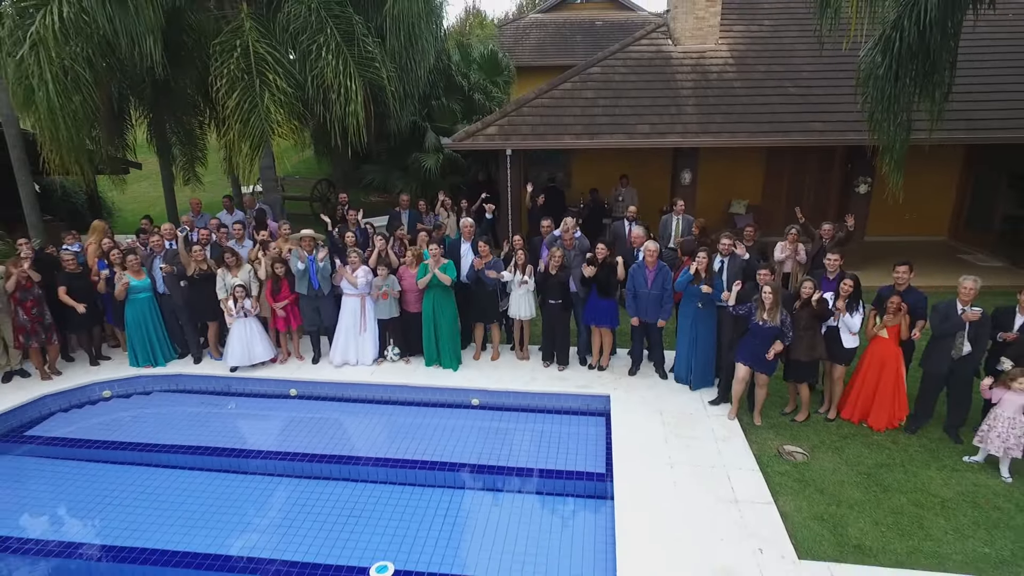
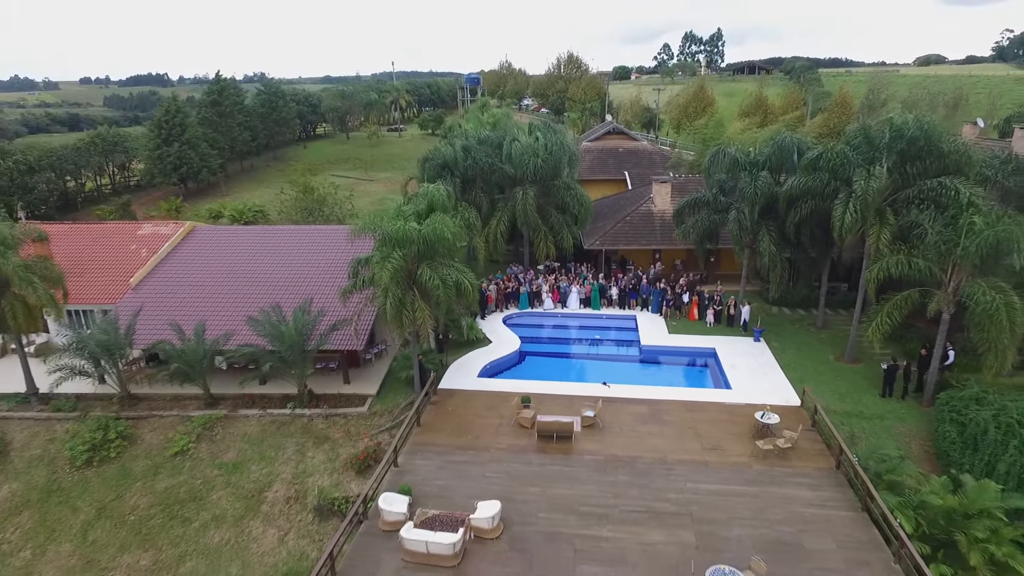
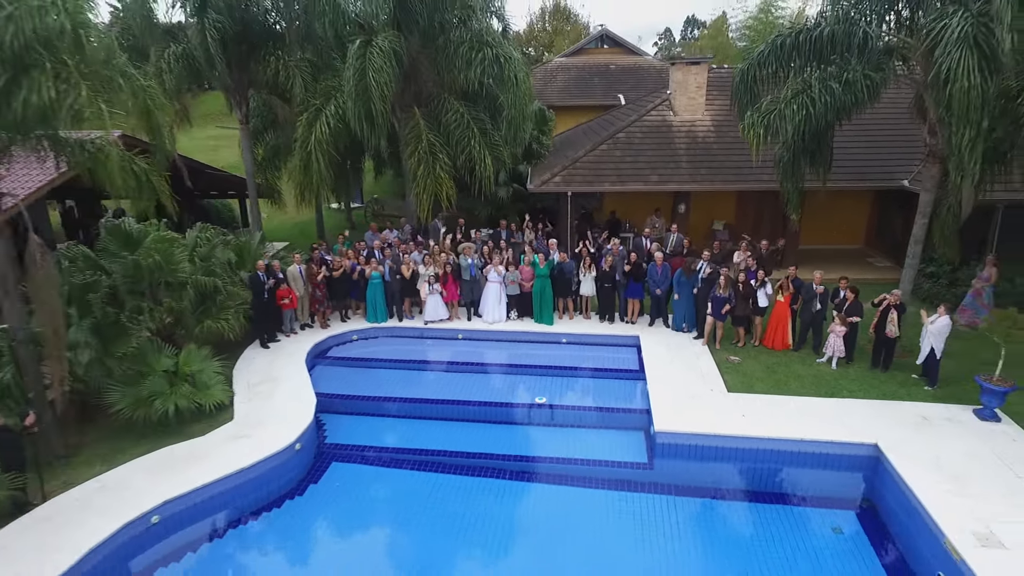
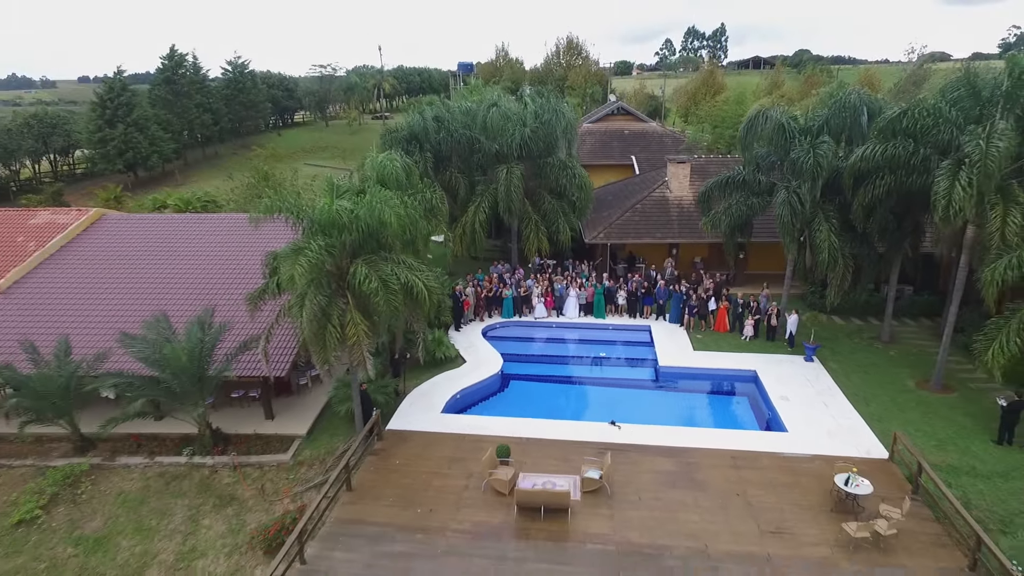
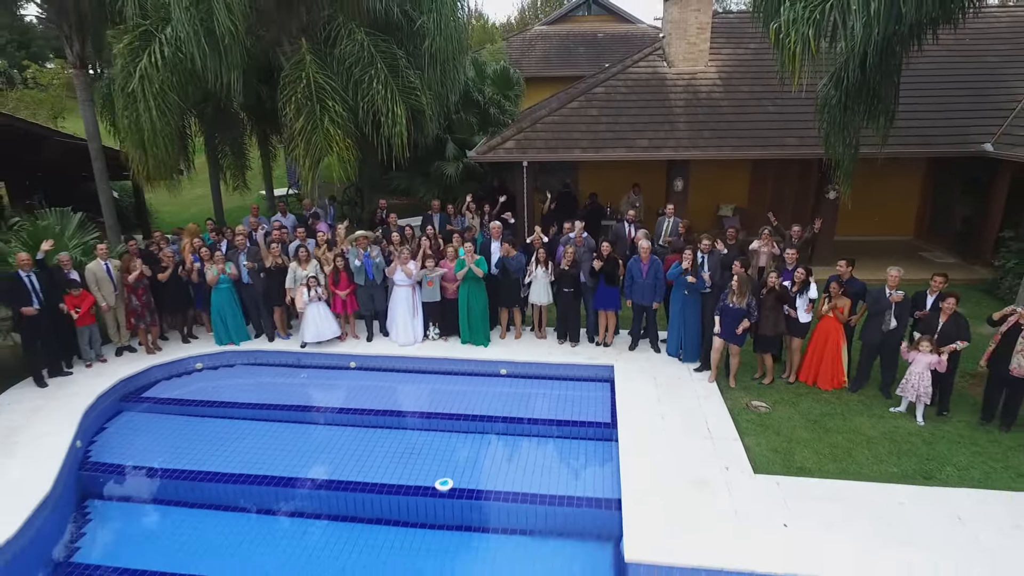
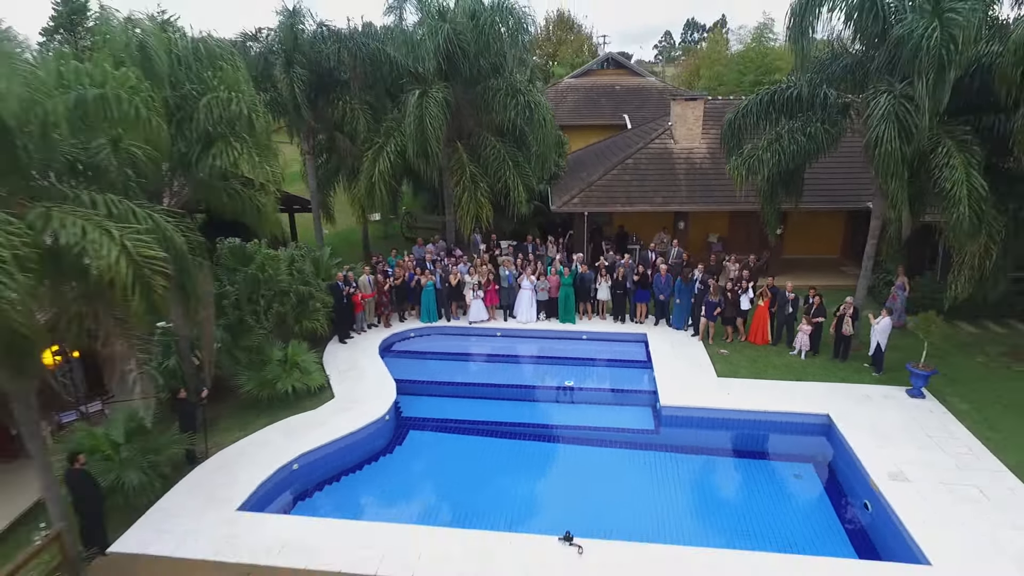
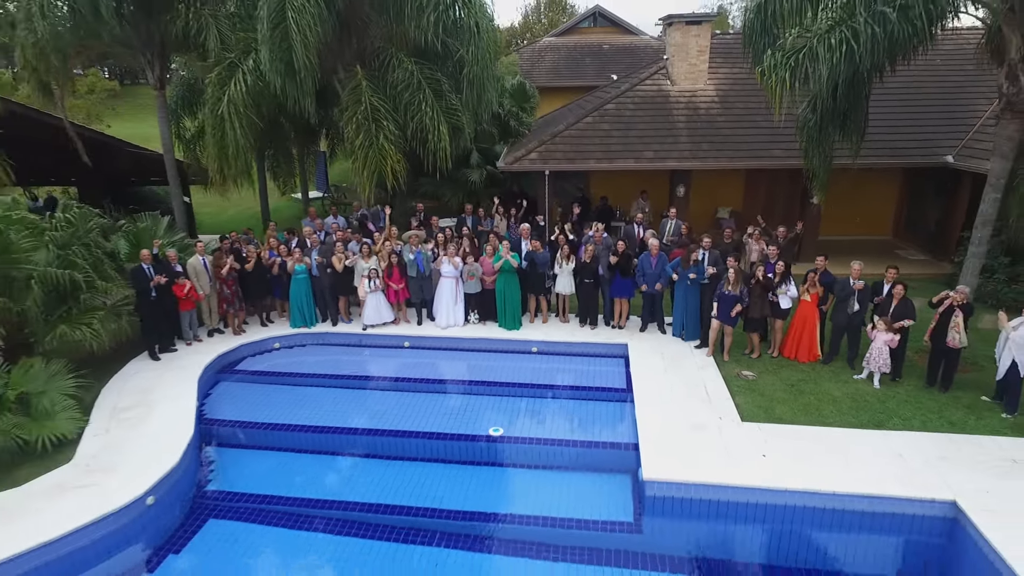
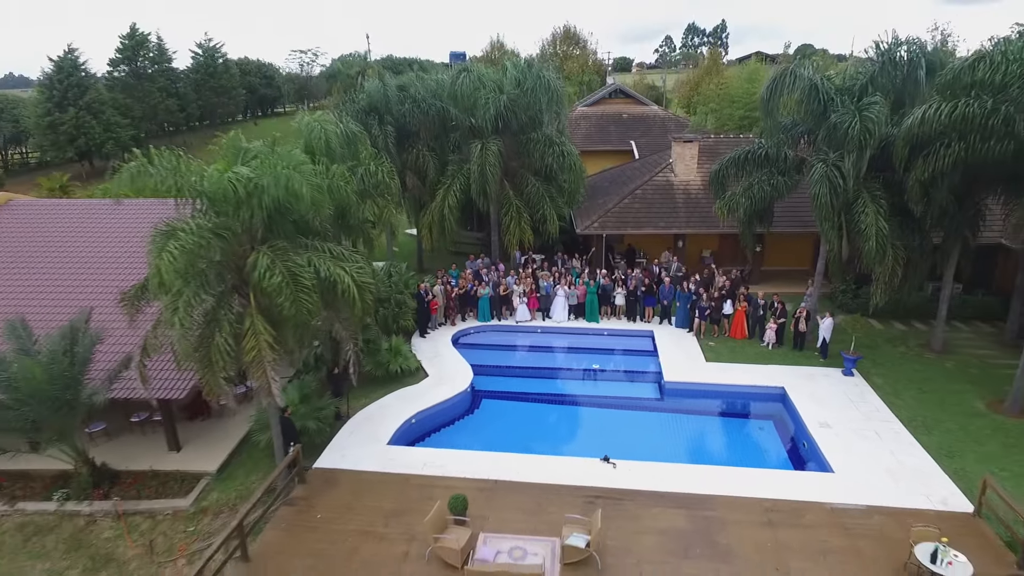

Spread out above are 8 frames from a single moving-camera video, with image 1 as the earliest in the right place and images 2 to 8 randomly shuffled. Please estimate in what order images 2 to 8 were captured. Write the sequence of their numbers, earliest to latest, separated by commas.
5, 7, 3, 6, 8, 4, 2
